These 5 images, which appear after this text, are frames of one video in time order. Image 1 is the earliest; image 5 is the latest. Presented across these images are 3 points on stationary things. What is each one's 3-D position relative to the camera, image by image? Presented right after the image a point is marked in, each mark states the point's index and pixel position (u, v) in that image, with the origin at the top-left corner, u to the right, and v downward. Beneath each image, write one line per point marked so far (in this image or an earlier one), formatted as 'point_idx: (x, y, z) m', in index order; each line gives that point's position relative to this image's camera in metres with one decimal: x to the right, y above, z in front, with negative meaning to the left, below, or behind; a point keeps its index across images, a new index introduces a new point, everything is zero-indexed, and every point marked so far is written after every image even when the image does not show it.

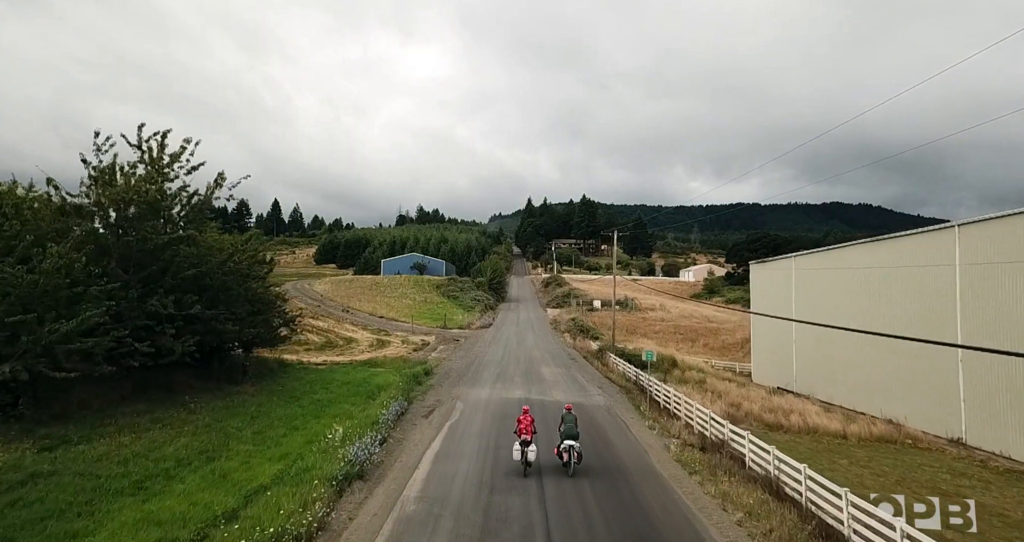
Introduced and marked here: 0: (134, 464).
0: (-6.5, -3.3, +9.1) m
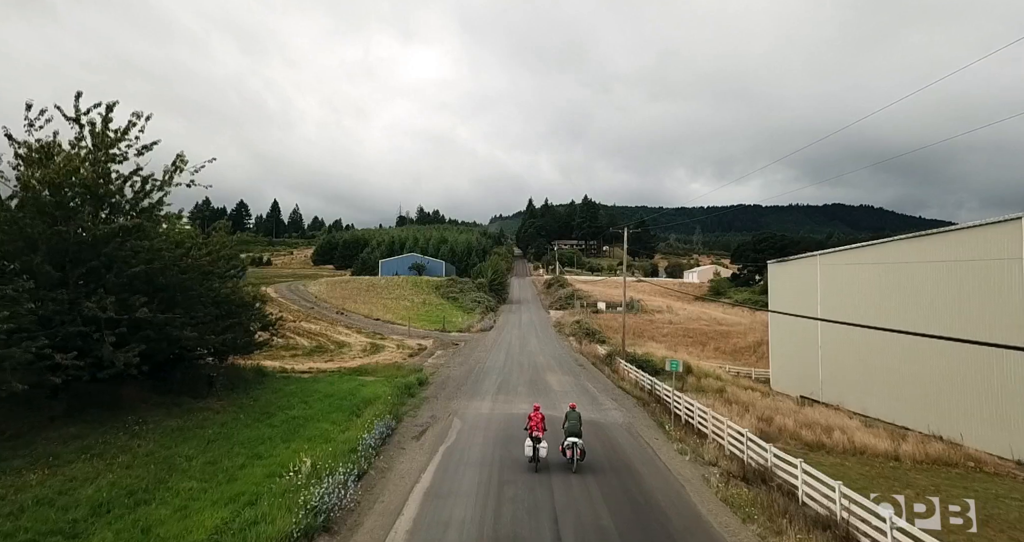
0: (-6.4, -3.2, +7.0) m
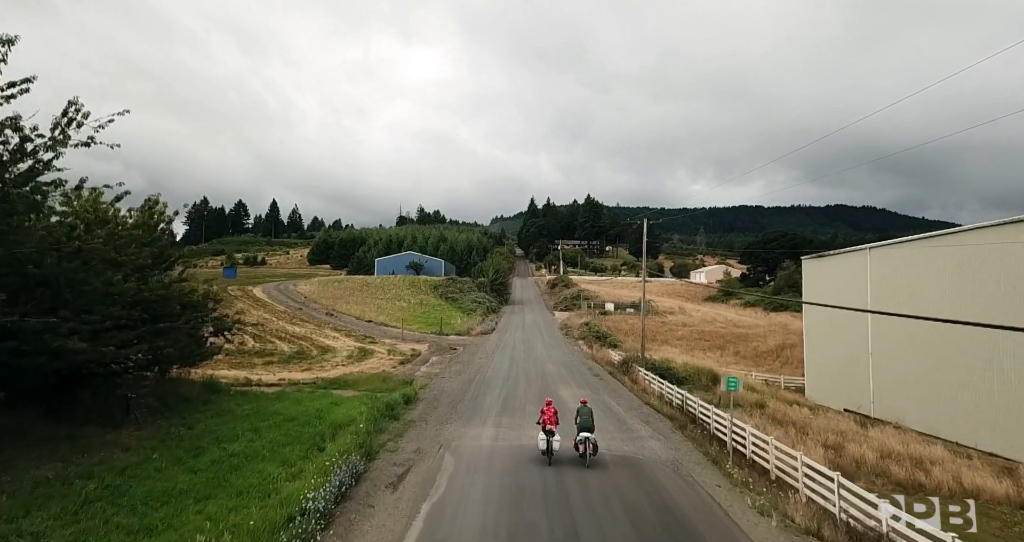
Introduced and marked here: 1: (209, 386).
0: (-6.2, -3.0, +3.6) m
1: (-8.8, -3.3, +15.3) m
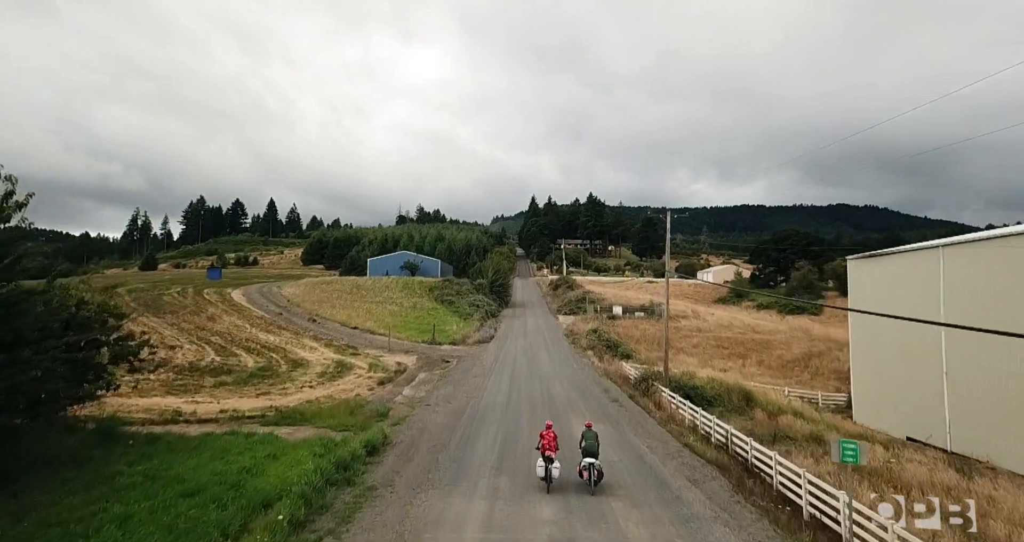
0: (-6.2, -3.1, -0.3) m
1: (-8.8, -3.4, +11.4) m
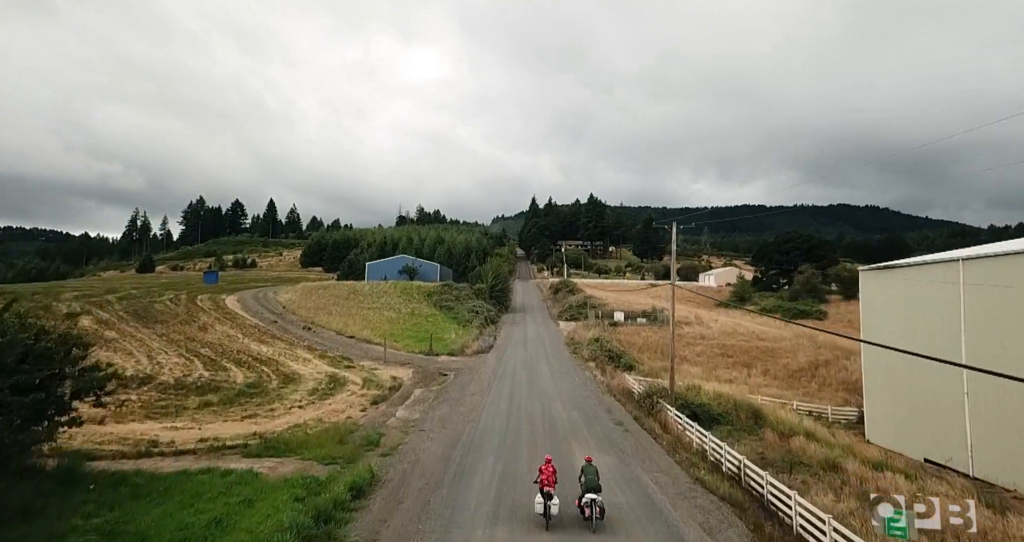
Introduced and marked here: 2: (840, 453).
0: (-6.2, -3.7, -1.2) m
1: (-8.8, -4.0, +10.4) m
2: (+10.9, -6.1, +17.8) m
